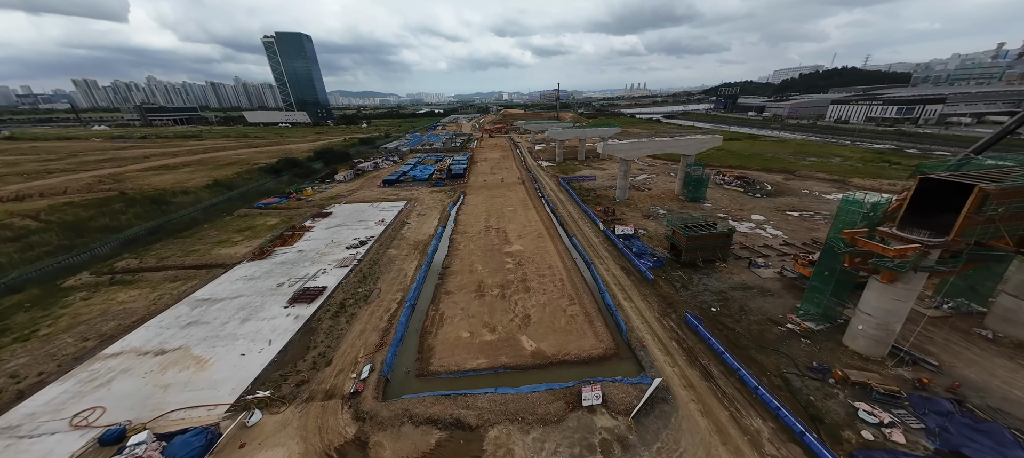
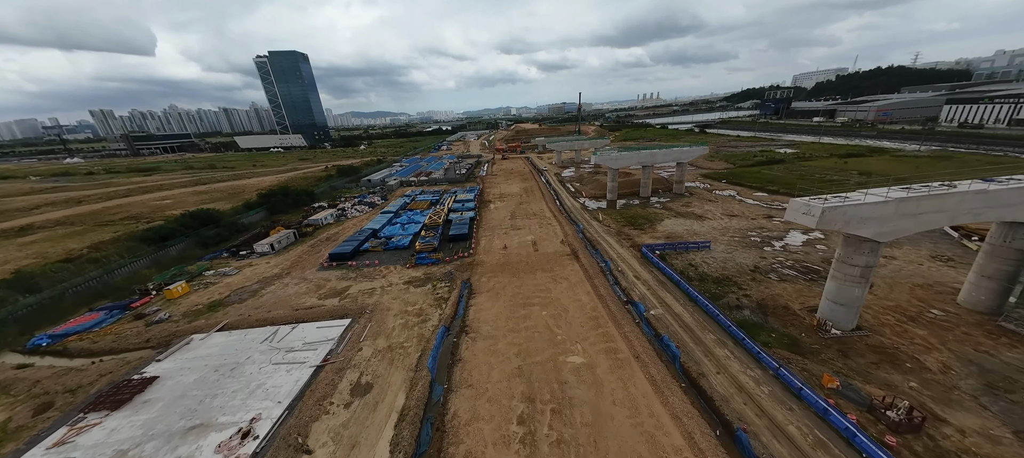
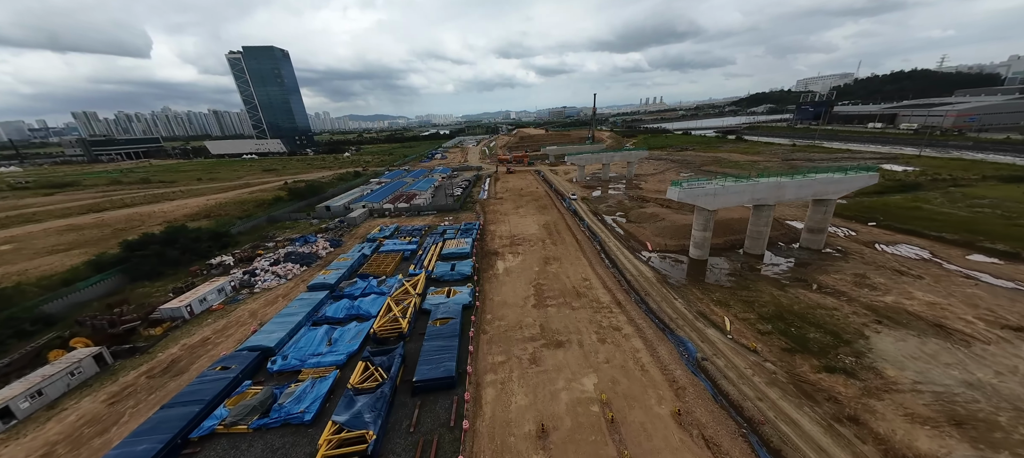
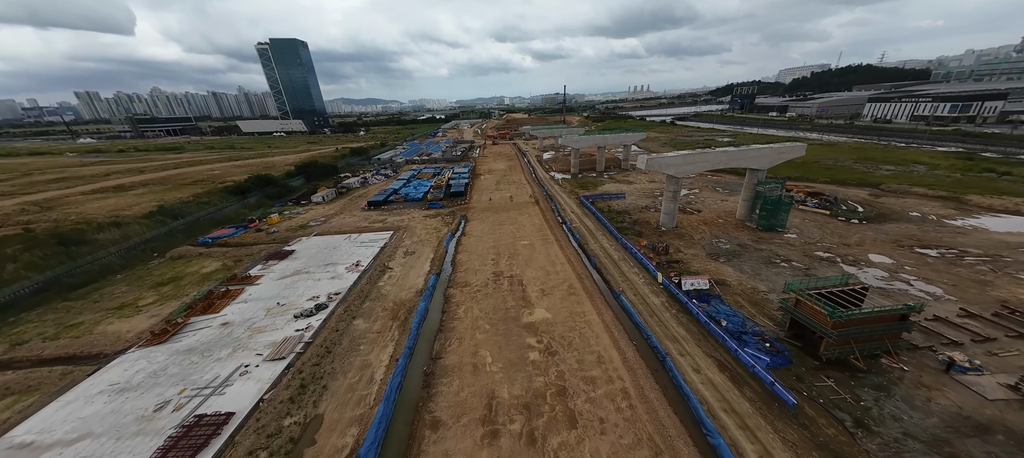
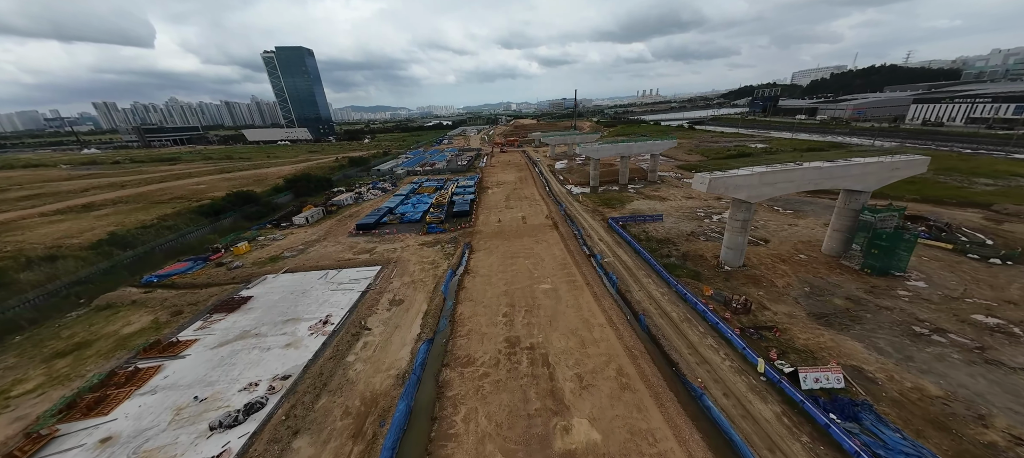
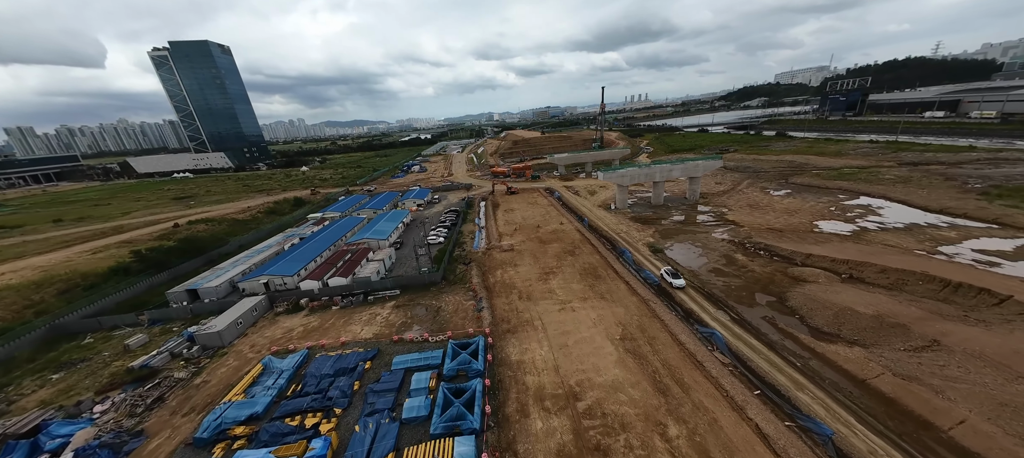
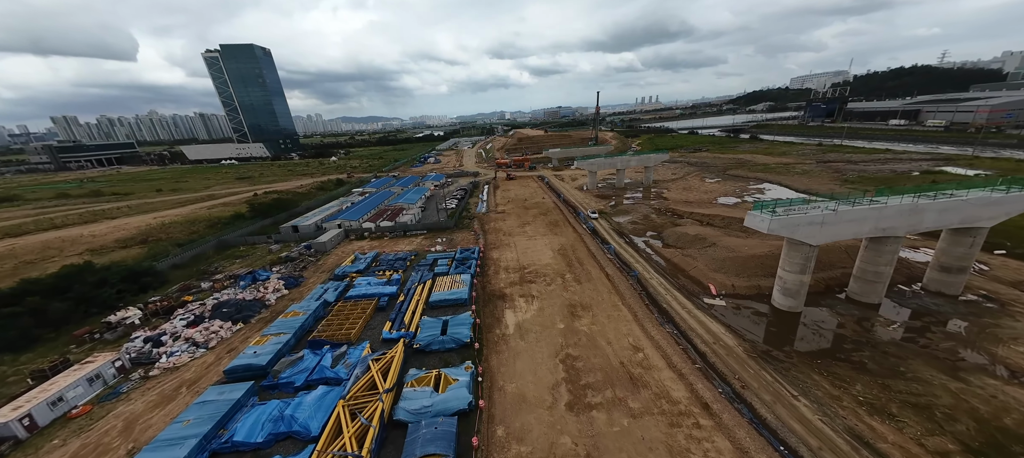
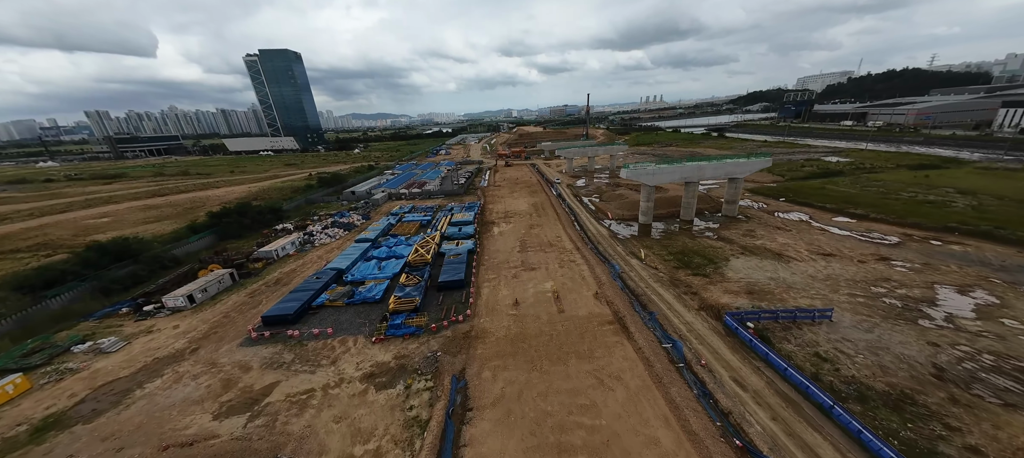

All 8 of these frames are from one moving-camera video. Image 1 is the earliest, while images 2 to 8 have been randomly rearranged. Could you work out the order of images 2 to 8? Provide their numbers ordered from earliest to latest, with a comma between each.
4, 5, 2, 8, 3, 7, 6
